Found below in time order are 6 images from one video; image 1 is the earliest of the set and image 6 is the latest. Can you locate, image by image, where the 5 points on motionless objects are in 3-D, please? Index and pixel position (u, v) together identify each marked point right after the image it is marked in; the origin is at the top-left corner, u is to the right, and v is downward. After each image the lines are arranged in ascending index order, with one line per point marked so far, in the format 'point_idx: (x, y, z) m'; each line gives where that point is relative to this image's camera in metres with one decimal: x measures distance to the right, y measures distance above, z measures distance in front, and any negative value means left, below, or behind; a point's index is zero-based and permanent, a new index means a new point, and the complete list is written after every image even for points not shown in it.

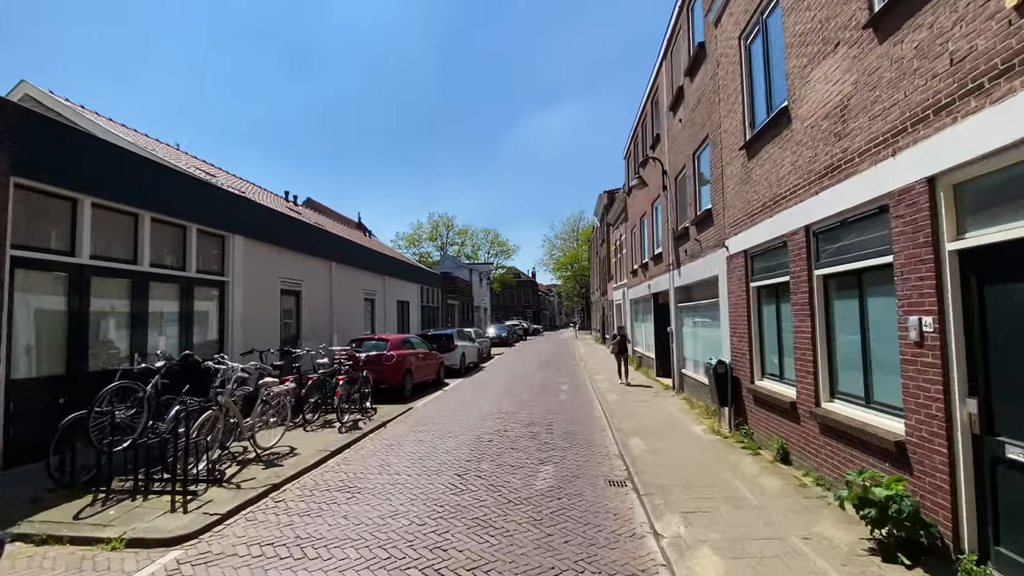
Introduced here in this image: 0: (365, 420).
0: (-2.8, -2.5, +9.1) m
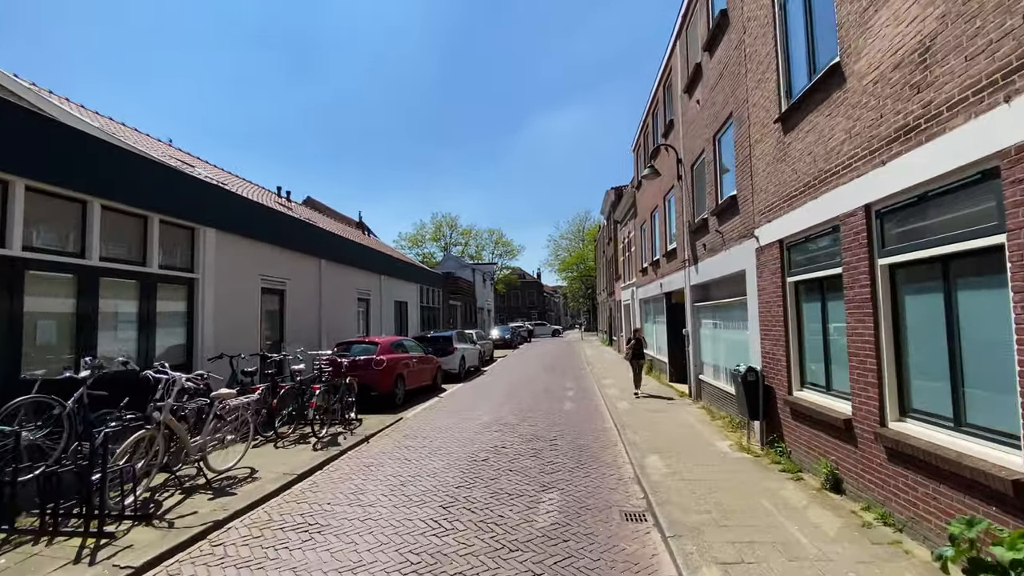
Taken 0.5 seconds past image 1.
0: (-2.8, -2.5, +8.1) m
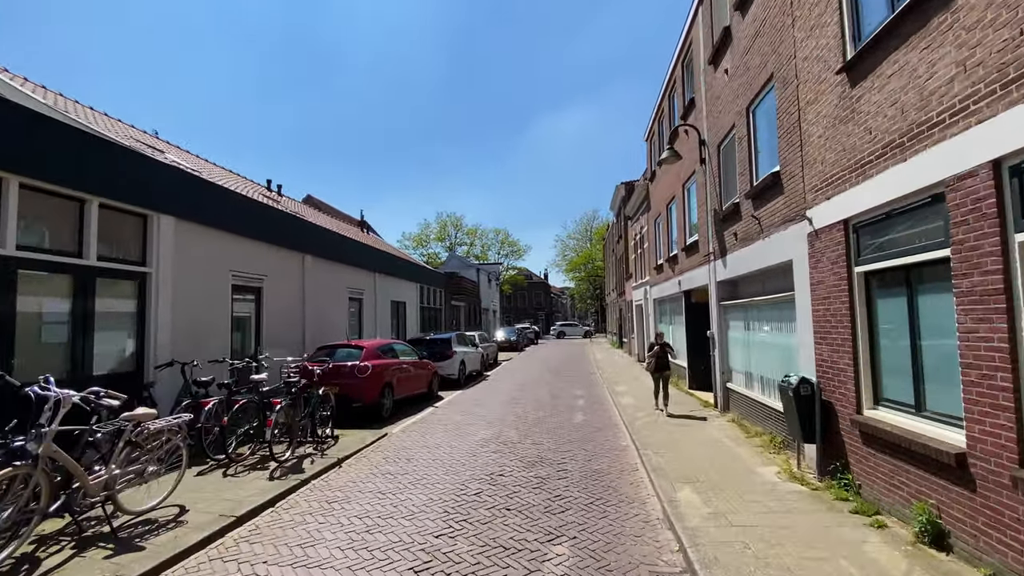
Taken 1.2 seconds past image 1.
0: (-2.8, -2.4, +6.8) m
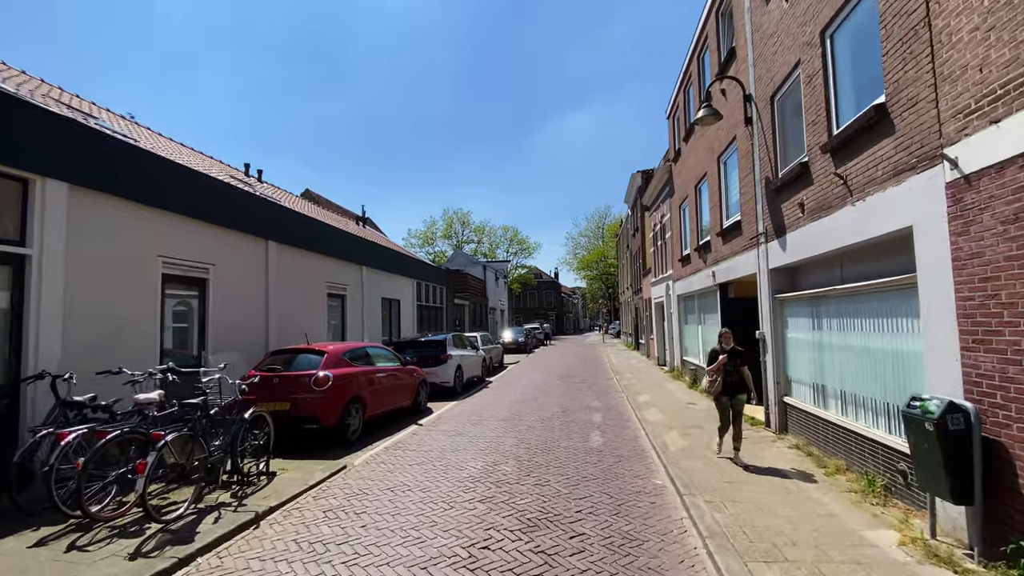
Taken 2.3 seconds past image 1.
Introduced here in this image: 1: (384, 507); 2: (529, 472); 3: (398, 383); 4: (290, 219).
0: (-2.9, -2.2, +4.9) m
1: (-1.3, -2.3, +4.9) m
2: (+0.2, -2.4, +6.1) m
3: (-2.2, -1.8, +9.3) m
4: (-5.1, +1.6, +11.0) m
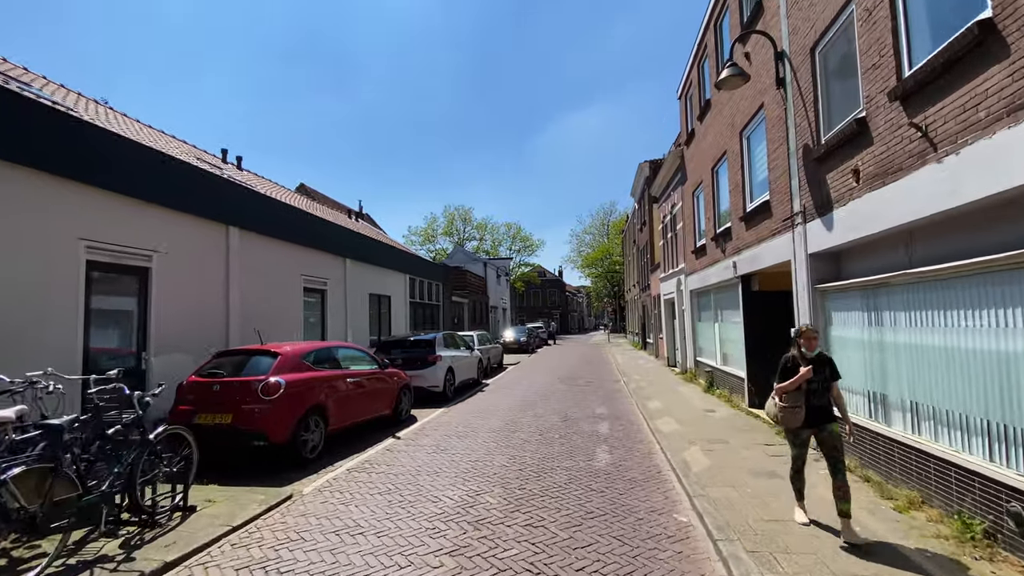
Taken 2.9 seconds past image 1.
0: (-3.1, -2.1, +3.6) m
1: (-1.5, -2.1, +3.7) m
2: (+0.1, -2.2, +4.8) m
3: (-2.3, -1.7, +8.0) m
4: (-5.2, +1.8, +9.8) m
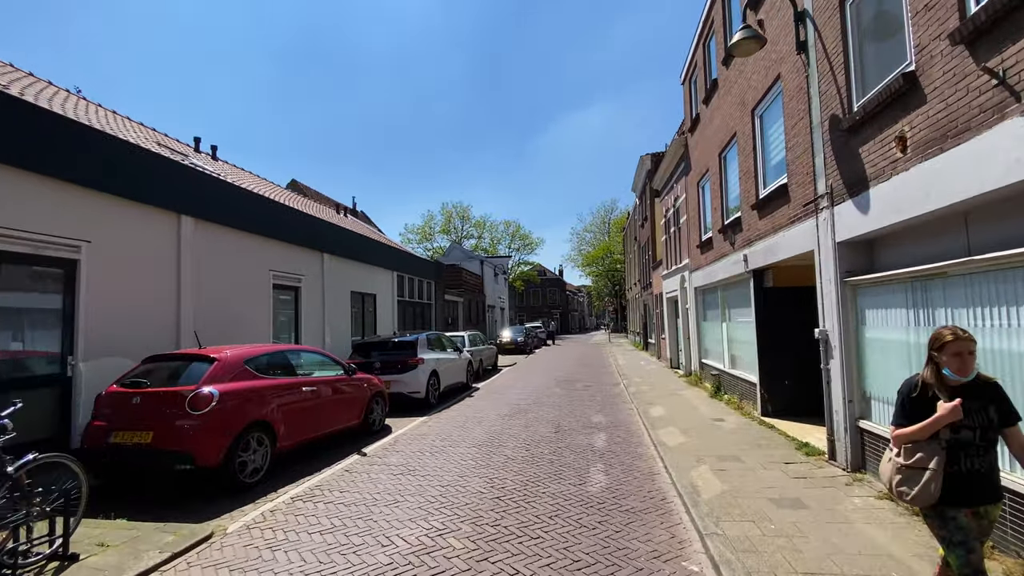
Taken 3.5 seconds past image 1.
0: (-3.3, -2.0, +2.7) m
1: (-1.8, -2.1, +2.7) m
2: (-0.2, -2.1, +3.9) m
3: (-2.6, -1.6, +7.1) m
4: (-5.5, +1.8, +8.9) m
